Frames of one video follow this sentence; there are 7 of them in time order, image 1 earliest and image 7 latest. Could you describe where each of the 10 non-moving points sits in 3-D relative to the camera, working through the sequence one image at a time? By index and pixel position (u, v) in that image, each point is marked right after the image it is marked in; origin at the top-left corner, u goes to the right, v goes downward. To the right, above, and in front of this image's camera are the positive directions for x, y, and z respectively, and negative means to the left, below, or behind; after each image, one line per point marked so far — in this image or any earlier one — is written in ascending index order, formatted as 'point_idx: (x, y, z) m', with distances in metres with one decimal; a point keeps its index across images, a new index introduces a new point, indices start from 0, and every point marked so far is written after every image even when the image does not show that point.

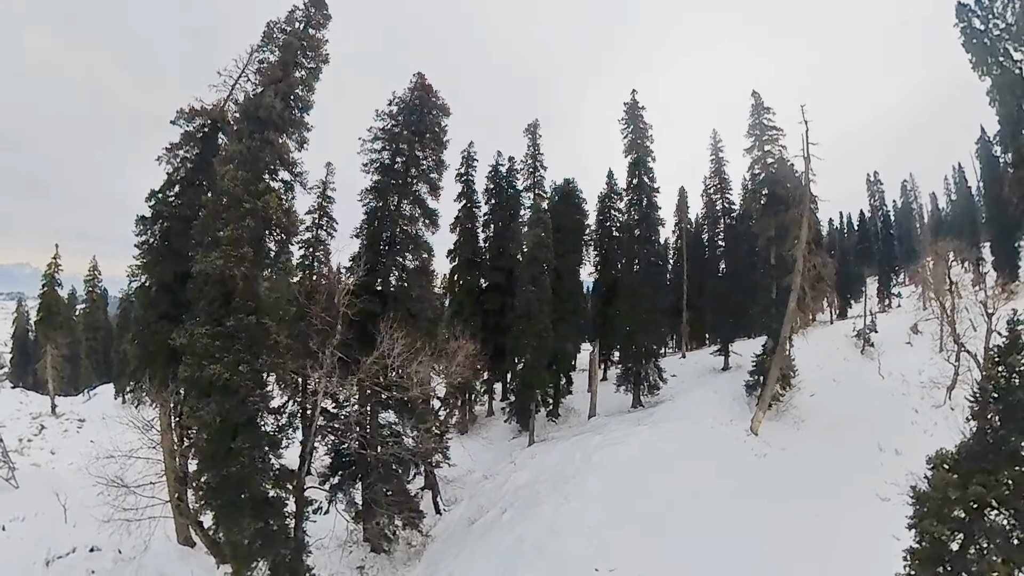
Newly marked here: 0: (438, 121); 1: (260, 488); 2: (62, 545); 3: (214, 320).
0: (-2.0, +4.2, +13.6) m
1: (-4.4, -3.2, +9.4) m
2: (-8.5, -4.9, +10.8) m
3: (-5.2, -0.5, +9.5) m
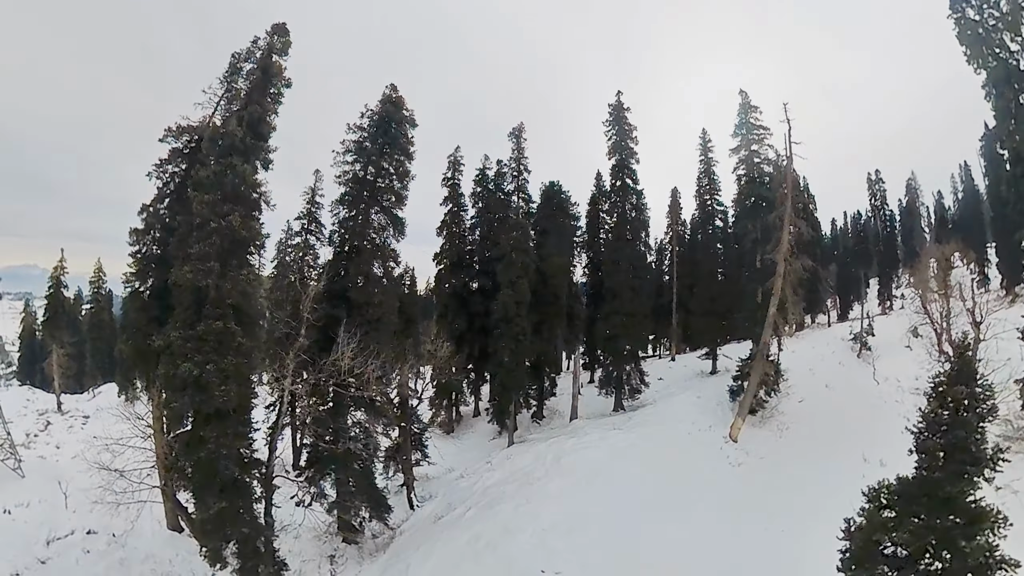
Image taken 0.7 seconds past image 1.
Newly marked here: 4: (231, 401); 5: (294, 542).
0: (-2.9, +4.1, +14.6) m
1: (-5.4, -3.3, +10.4) m
2: (-9.4, -5.0, +11.9) m
3: (-6.1, -0.7, +10.6) m
4: (-5.4, -2.0, +10.4) m
5: (-5.5, -6.3, +13.8) m
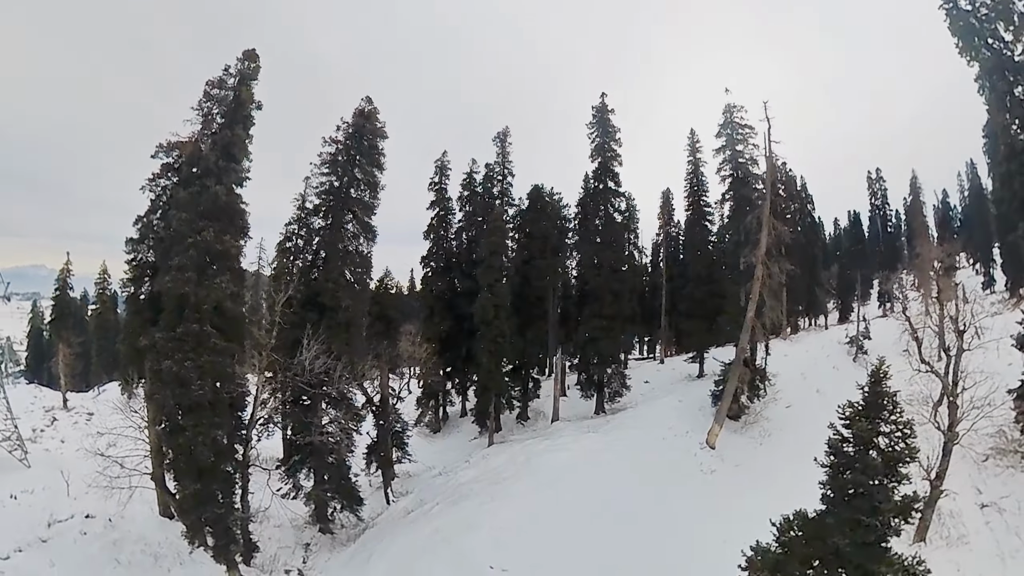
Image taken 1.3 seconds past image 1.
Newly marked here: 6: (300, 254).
0: (-3.8, +4.0, +15.7) m
1: (-6.3, -3.4, +11.6) m
2: (-10.3, -5.2, +13.1) m
3: (-7.0, -0.8, +11.7) m
4: (-6.3, -2.2, +11.5) m
5: (-6.4, -6.4, +15.0) m
6: (-5.7, +0.9, +15.1) m
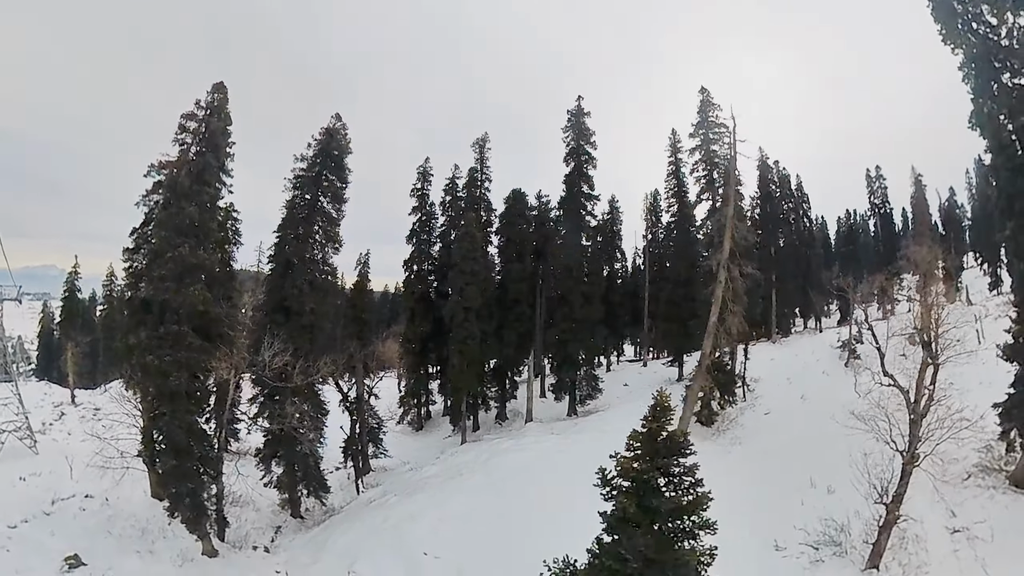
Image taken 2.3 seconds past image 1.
0: (-5.2, +3.8, +17.4) m
1: (-7.7, -3.5, +13.3) m
2: (-11.7, -5.3, +14.9) m
3: (-8.4, -0.9, +13.5) m
4: (-7.7, -2.3, +13.3) m
5: (-7.8, -6.5, +16.7) m
6: (-7.1, +0.8, +16.8) m
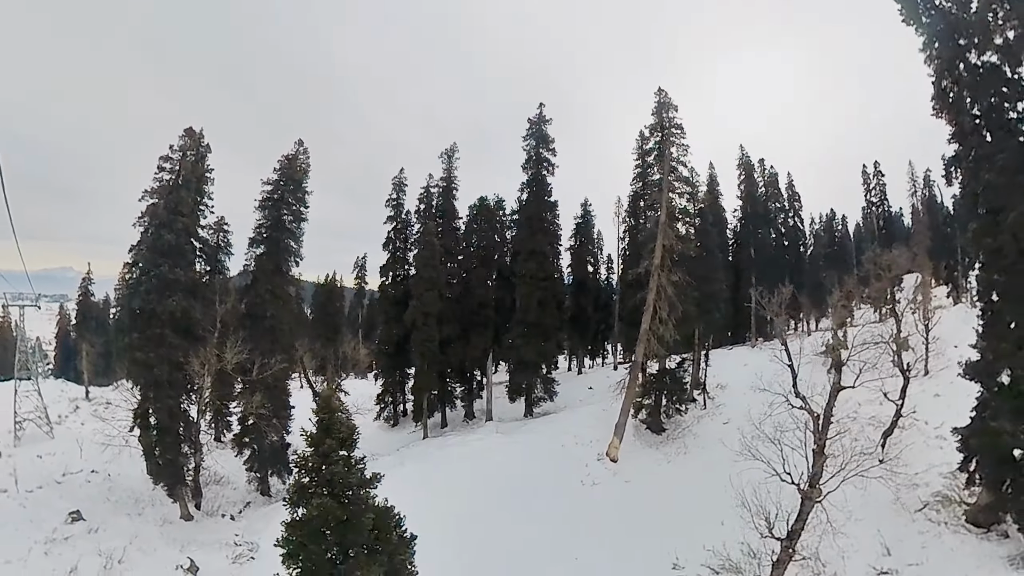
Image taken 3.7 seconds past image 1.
0: (-7.3, +3.6, +20.3) m
1: (-9.9, -3.8, +16.3) m
2: (-13.8, -5.6, +17.9) m
3: (-10.6, -1.2, +16.5) m
4: (-9.9, -2.6, +16.2) m
5: (-9.9, -6.8, +19.7) m
6: (-9.2, +0.5, +19.7) m
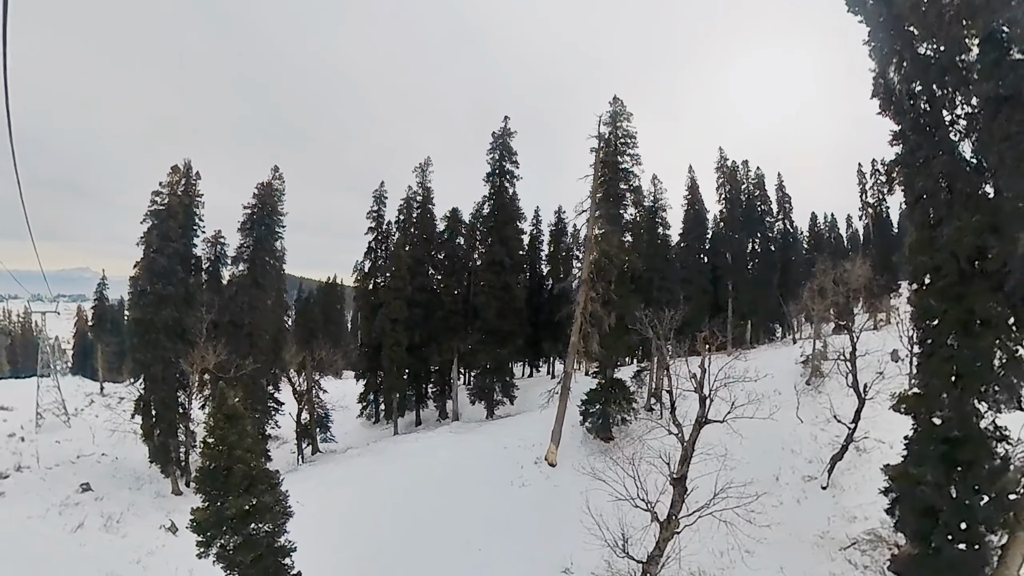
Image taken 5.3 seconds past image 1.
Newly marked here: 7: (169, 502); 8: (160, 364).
0: (-9.4, +3.1, +23.4) m
1: (-12.1, -4.3, +19.5) m
2: (-16.0, -6.1, +21.2) m
3: (-12.8, -1.7, +19.7) m
4: (-12.1, -3.0, +19.4) m
5: (-12.0, -7.2, +22.9) m
6: (-11.3, +0.1, +22.9) m
7: (-11.4, -7.1, +18.9) m
8: (-12.2, -2.6, +19.6) m
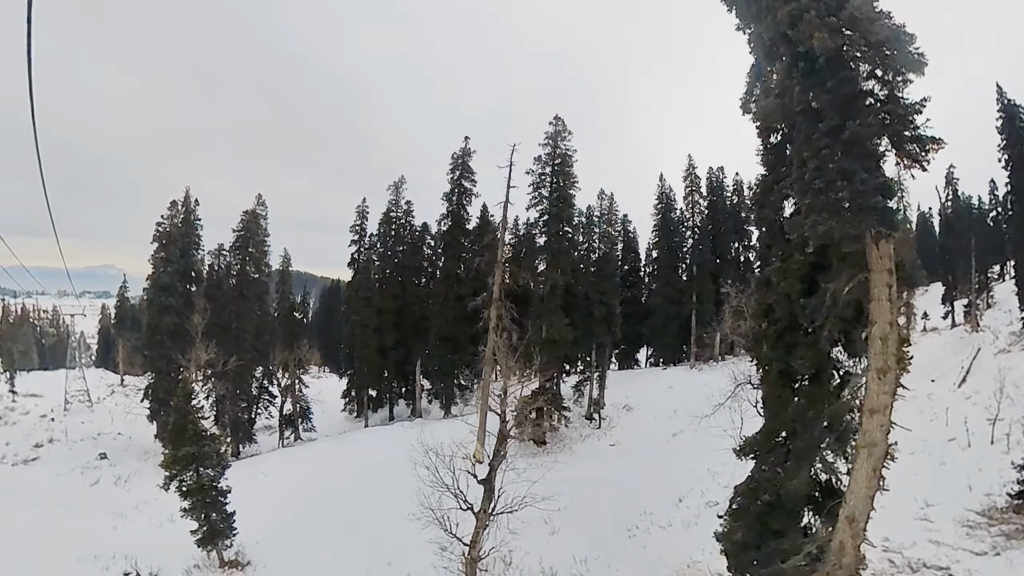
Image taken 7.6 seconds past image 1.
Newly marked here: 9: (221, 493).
0: (-12.1, +2.7, +28.0) m
1: (-14.9, -4.7, +24.2) m
2: (-18.8, -6.5, +26.1) m
3: (-15.6, -2.1, +24.4) m
4: (-14.9, -3.5, +24.2) m
5: (-14.7, -7.7, +27.7) m
6: (-14.1, -0.3, +27.6) m
7: (-14.3, -7.5, +23.6) m
8: (-15.0, -3.1, +24.3) m
9: (-7.7, -5.7, +15.4) m
